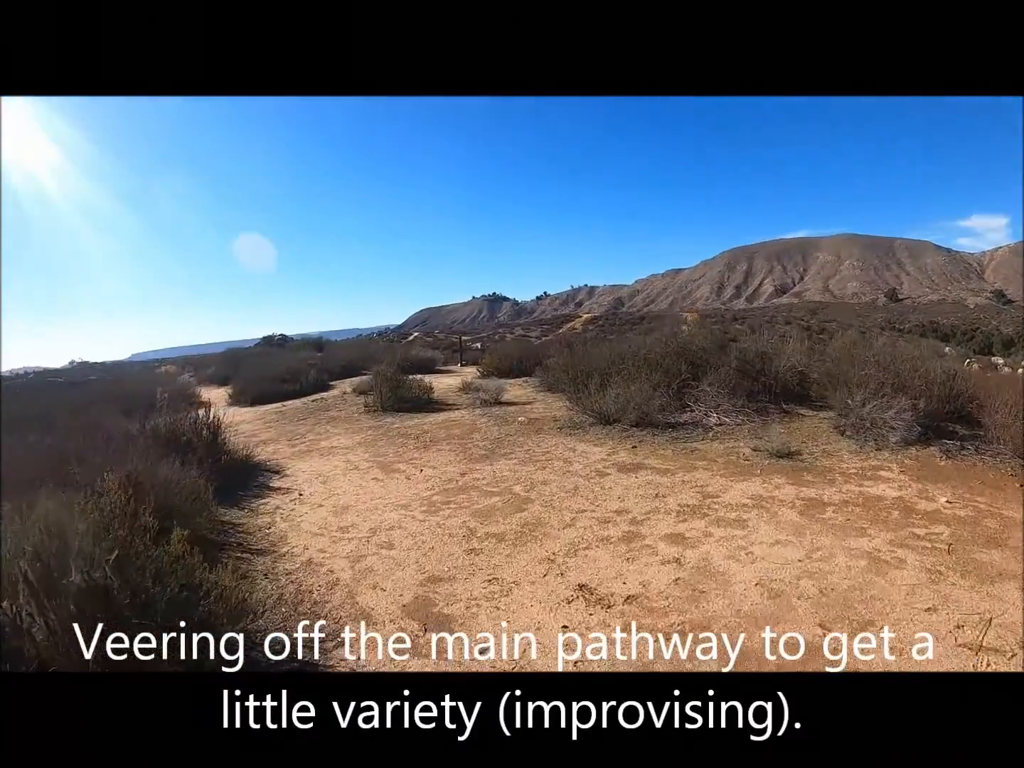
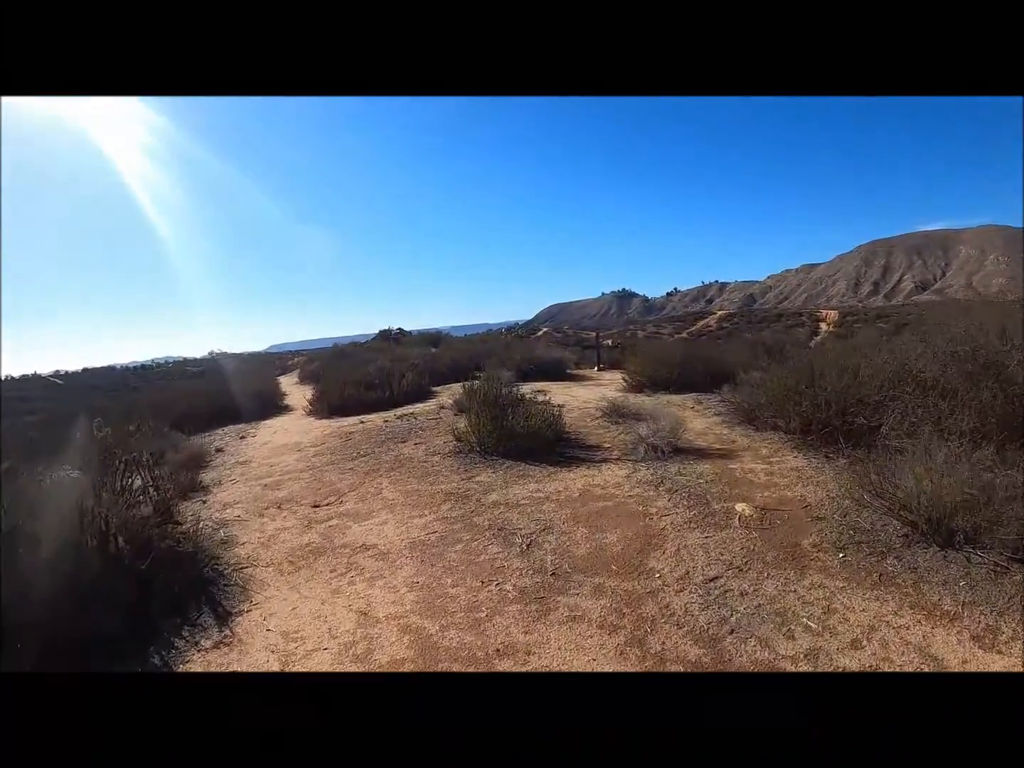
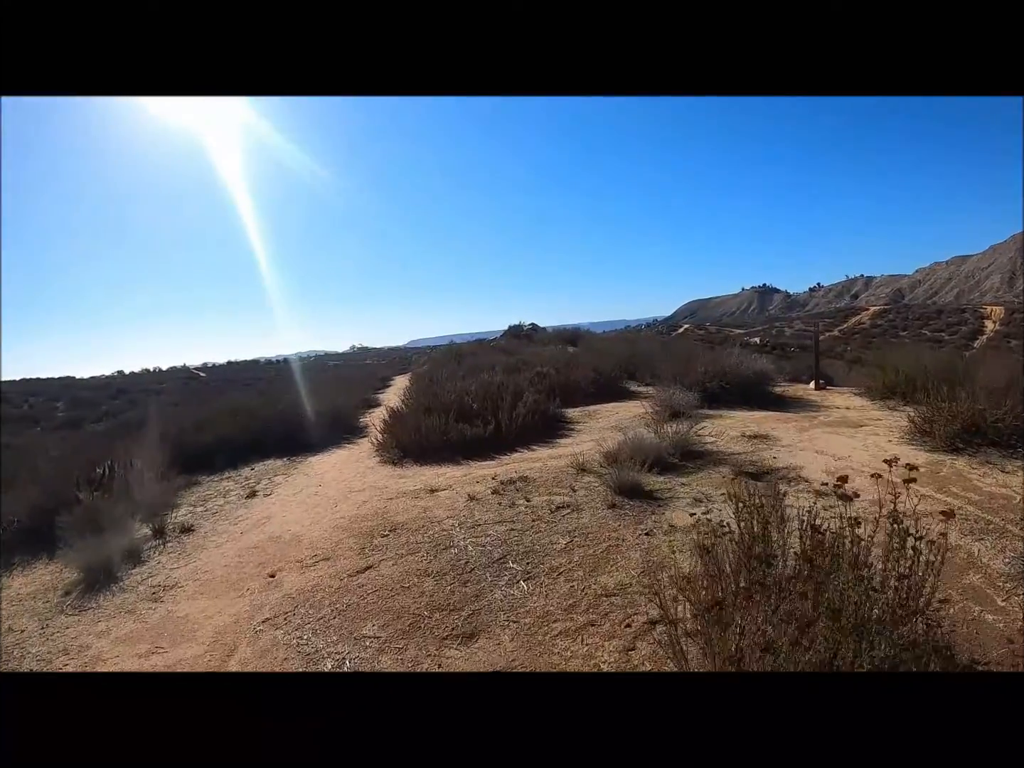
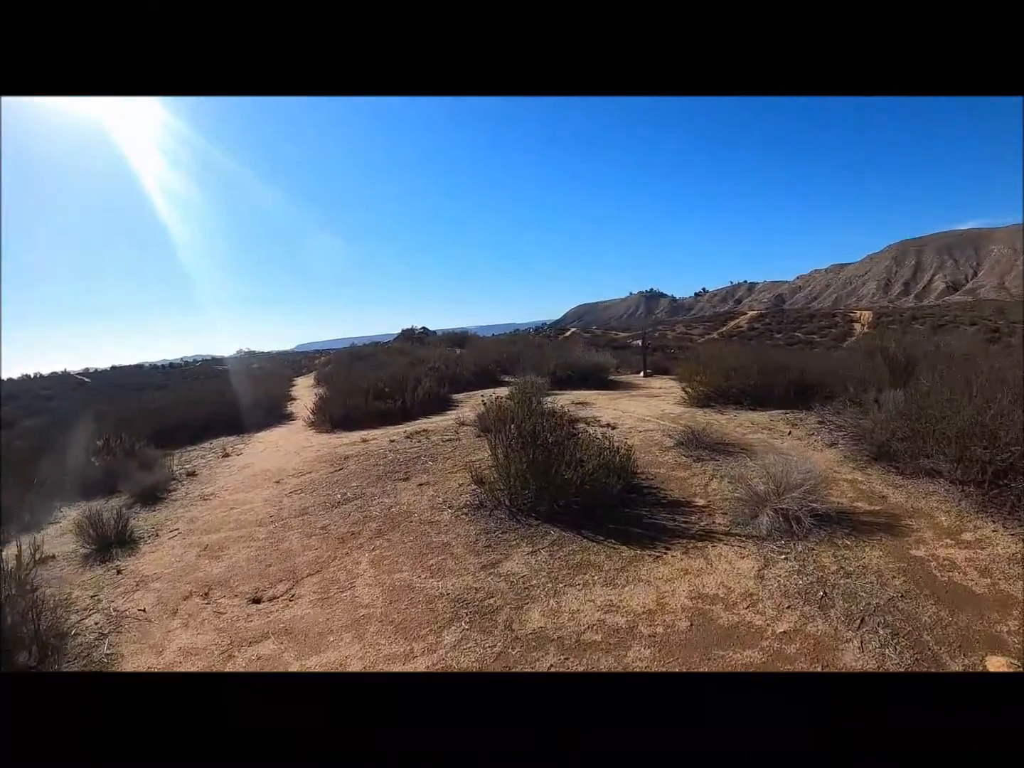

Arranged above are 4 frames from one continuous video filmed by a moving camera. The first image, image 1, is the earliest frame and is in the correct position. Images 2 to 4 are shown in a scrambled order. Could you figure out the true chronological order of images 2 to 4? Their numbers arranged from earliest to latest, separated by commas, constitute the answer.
2, 4, 3
